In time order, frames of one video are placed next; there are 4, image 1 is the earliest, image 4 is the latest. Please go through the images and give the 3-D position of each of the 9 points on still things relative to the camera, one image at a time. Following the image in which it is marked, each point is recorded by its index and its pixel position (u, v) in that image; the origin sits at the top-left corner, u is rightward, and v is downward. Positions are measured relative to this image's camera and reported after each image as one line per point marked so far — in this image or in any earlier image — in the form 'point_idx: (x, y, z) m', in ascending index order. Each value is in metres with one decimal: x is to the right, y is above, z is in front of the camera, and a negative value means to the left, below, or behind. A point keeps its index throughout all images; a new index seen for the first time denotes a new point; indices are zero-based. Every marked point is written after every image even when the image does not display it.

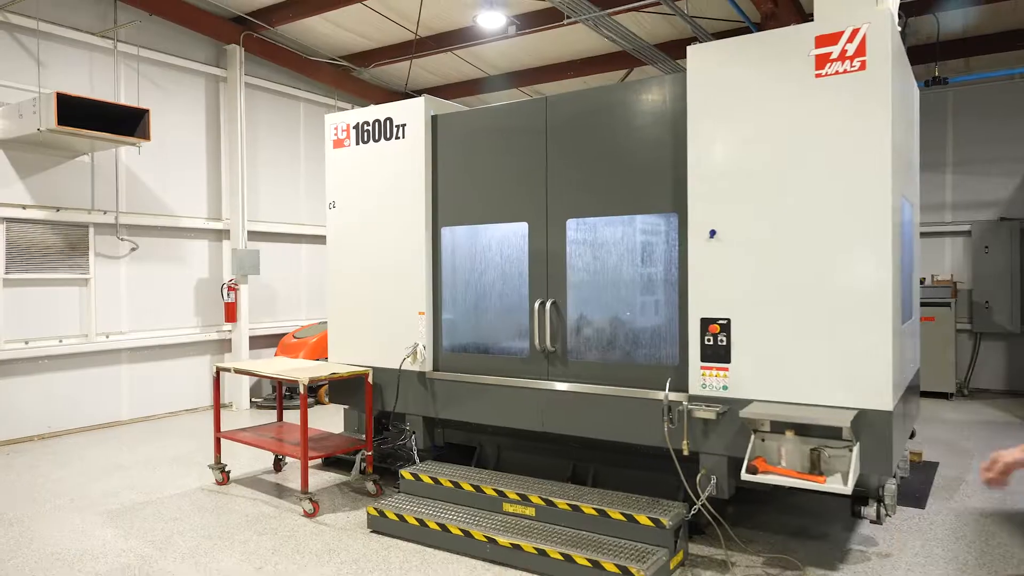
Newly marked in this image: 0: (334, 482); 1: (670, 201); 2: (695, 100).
0: (-1.0, -1.0, +3.8) m
1: (+0.6, +0.4, +2.9) m
2: (+0.7, +0.7, +2.8) m
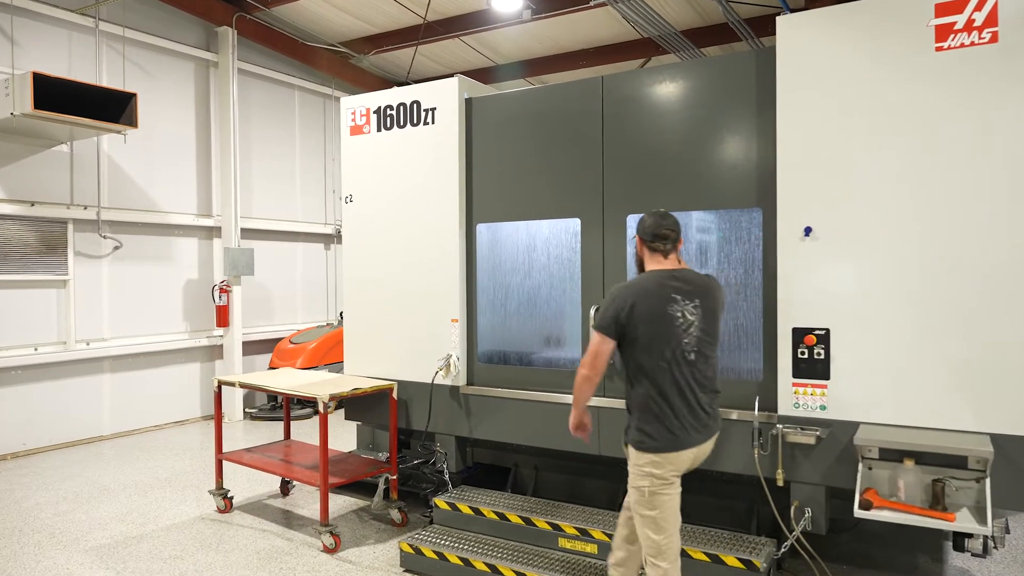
0: (-0.8, -1.1, +3.4) m
1: (+0.9, +0.3, +2.6) m
2: (+0.9, +0.7, +2.4) m
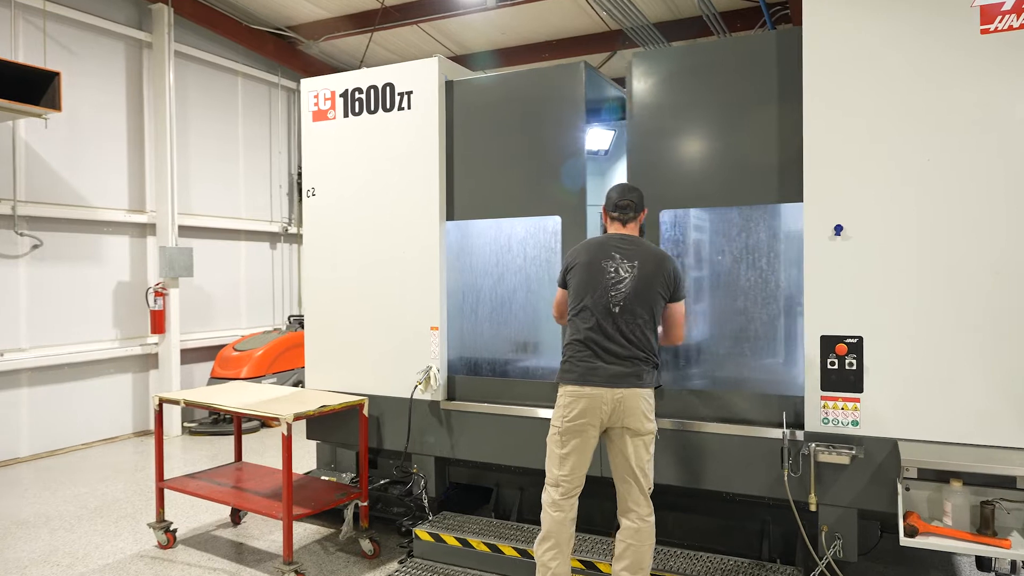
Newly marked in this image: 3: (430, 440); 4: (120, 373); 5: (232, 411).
0: (-0.8, -1.1, +3.1) m
1: (+0.8, +0.3, +2.3) m
2: (+0.9, +0.7, +2.2) m
3: (-0.3, -0.6, +2.9) m
4: (-2.7, -0.6, +5.0) m
5: (-1.1, -0.5, +2.8) m
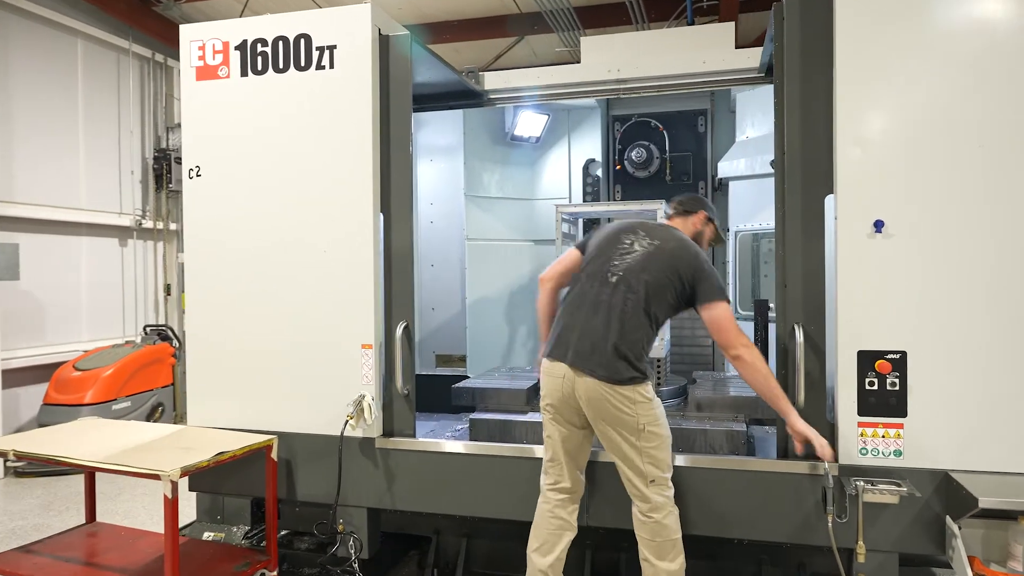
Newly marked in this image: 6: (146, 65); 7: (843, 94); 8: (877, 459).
0: (-1.0, -1.1, +2.4) m
1: (+0.8, +0.3, +2.0) m
2: (+0.9, +0.7, +1.9) m
3: (-0.5, -0.6, +2.3) m
4: (-3.3, -0.6, +3.9) m
5: (-1.2, -0.5, +2.1) m
6: (-2.8, +1.7, +5.4) m
7: (+0.9, +0.5, +1.9) m
8: (+0.9, -0.4, +1.9) m
